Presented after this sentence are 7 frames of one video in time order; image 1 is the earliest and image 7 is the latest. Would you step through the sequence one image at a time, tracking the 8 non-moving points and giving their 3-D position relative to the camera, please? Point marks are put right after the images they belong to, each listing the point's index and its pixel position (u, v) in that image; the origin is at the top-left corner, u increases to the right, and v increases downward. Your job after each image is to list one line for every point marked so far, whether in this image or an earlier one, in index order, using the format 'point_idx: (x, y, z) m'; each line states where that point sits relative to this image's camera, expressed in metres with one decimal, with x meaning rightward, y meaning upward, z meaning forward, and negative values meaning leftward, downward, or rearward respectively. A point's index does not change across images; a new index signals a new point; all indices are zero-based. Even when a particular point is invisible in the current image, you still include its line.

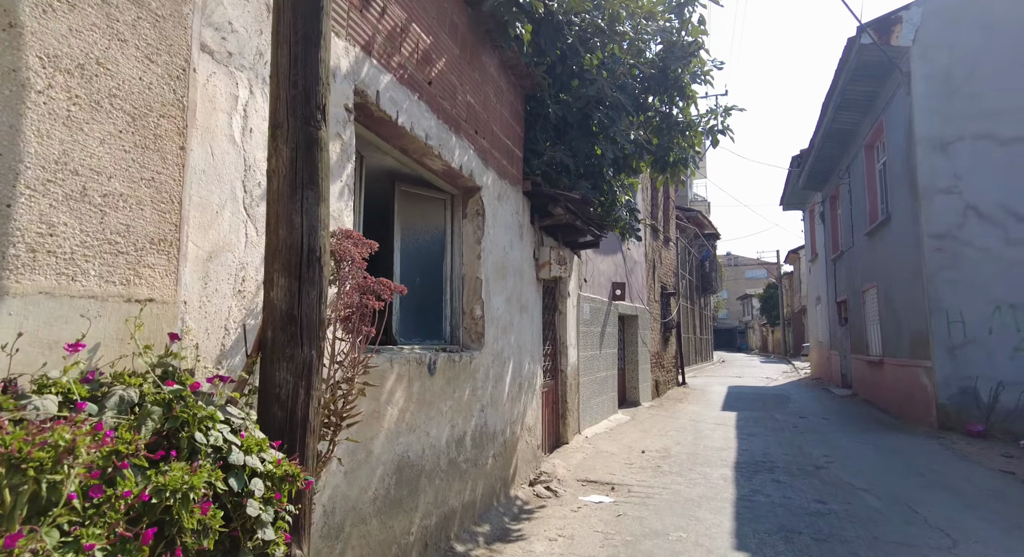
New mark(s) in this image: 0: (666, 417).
0: (+2.9, -2.6, +11.0) m
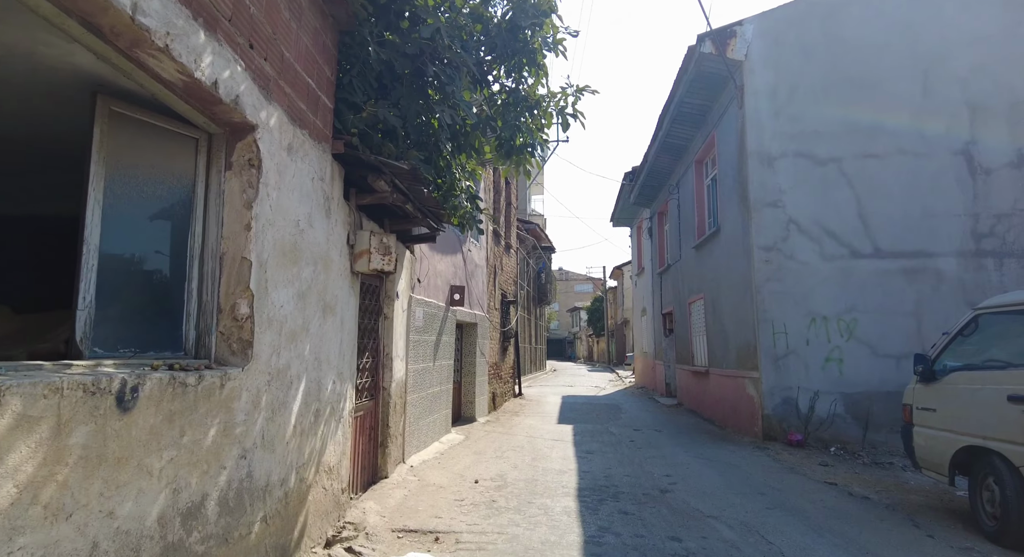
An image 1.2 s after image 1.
0: (-0.2, -2.7, +10.1) m
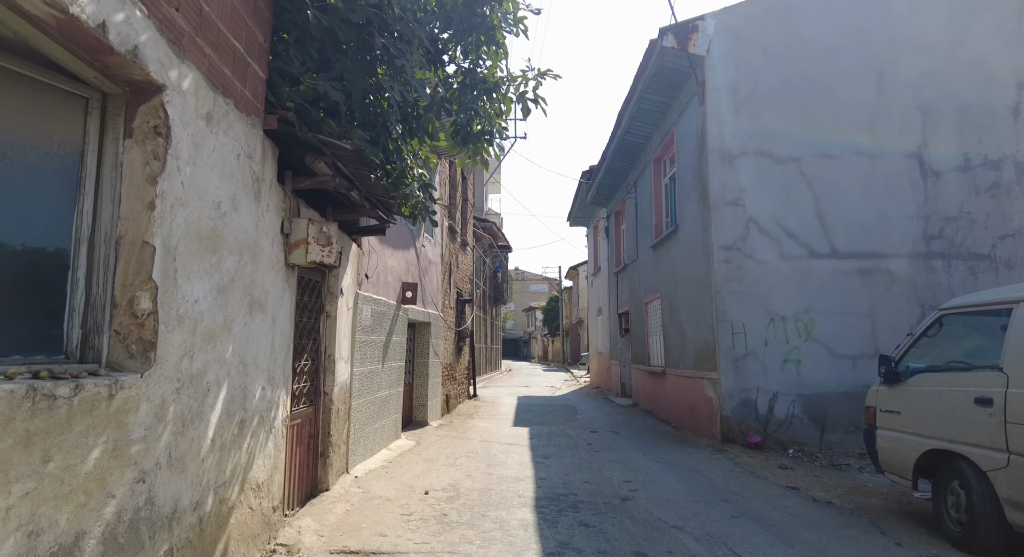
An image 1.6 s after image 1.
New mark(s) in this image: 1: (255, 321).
0: (-0.9, -2.6, +9.7) m
1: (-1.7, -0.3, +3.9) m
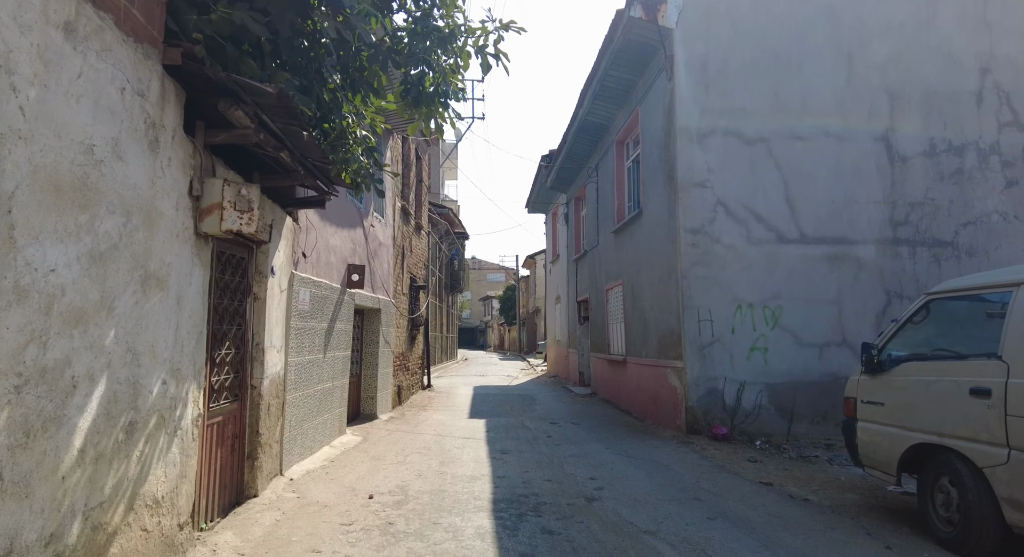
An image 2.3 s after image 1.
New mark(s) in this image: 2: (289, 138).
0: (-1.6, -2.4, +9.0) m
1: (-1.9, -0.1, +3.1) m
2: (-1.6, +1.0, +4.4) m
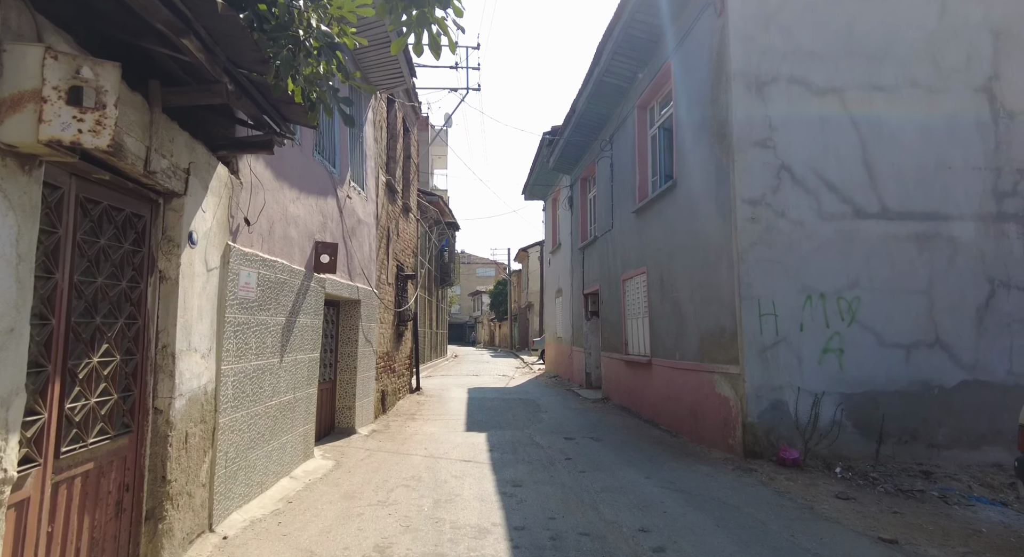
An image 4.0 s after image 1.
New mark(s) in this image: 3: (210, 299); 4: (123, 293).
0: (-1.5, -2.2, +7.3) m
1: (-1.7, 0.0, +1.4) m
2: (-1.4, +1.2, +2.6) m
3: (-2.1, -0.1, +4.1) m
4: (-2.1, -0.1, +3.1) m
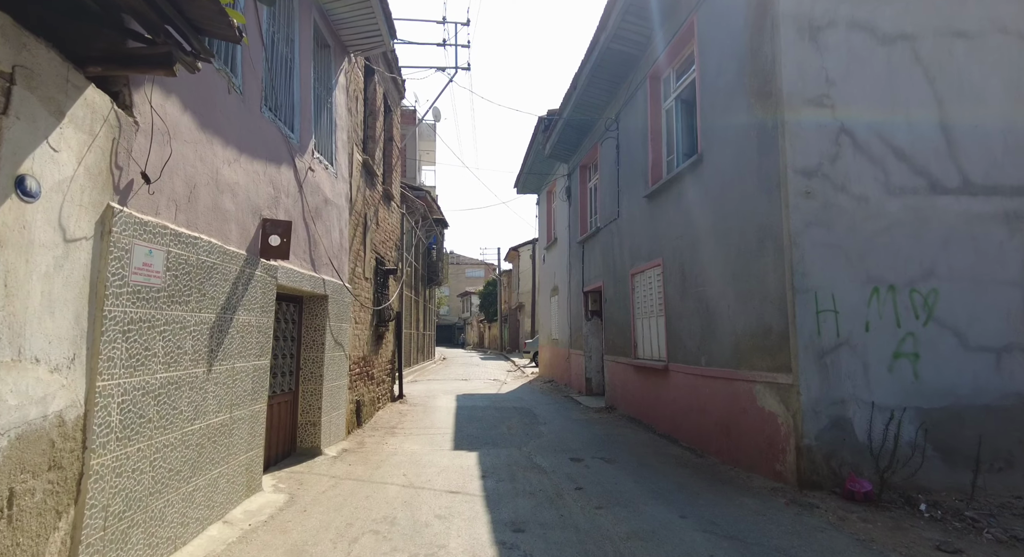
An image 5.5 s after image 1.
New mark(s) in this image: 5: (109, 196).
0: (-1.5, -2.0, +6.0) m
1: (-1.6, +0.2, +0.1) m
2: (-1.4, +1.3, +1.3) m
3: (-2.0, 0.0, +2.8) m
4: (-2.0, 0.0, +1.8) m
5: (-2.0, +0.4, +3.0) m
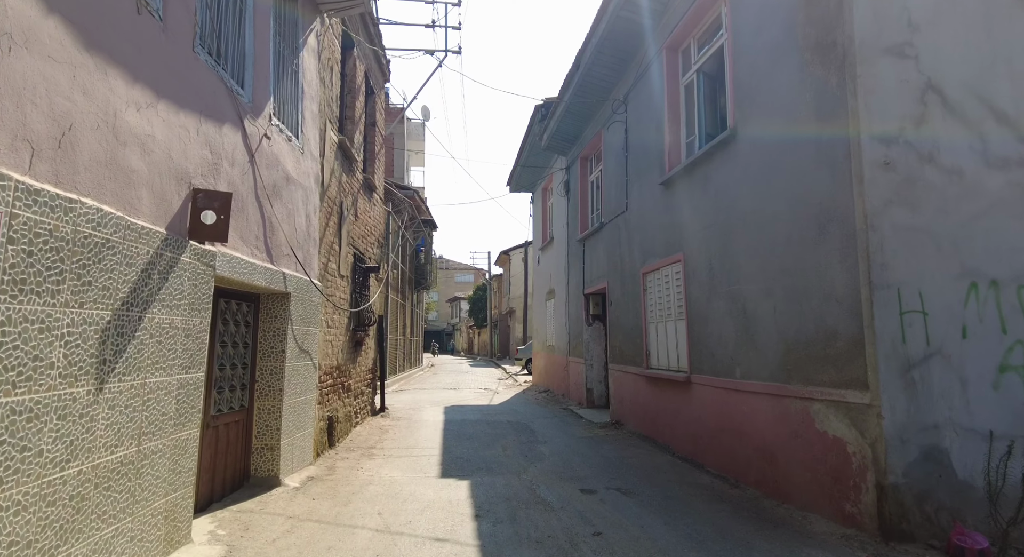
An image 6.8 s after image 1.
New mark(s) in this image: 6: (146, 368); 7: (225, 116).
0: (-1.5, -2.0, +4.8) m
1: (-1.4, +0.3, -1.1) m
2: (-1.2, +1.4, +0.1) m
3: (-1.9, +0.1, +1.6) m
4: (-1.9, +0.2, +0.6) m
5: (-2.0, +0.5, +1.8) m
6: (-2.1, -0.5, +3.5) m
7: (-2.2, +1.2, +4.5) m
